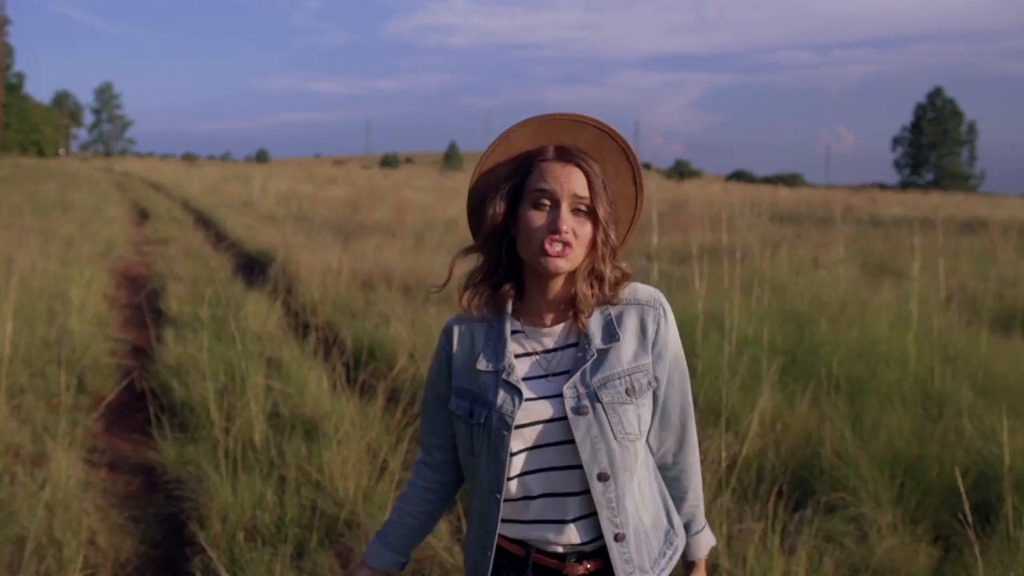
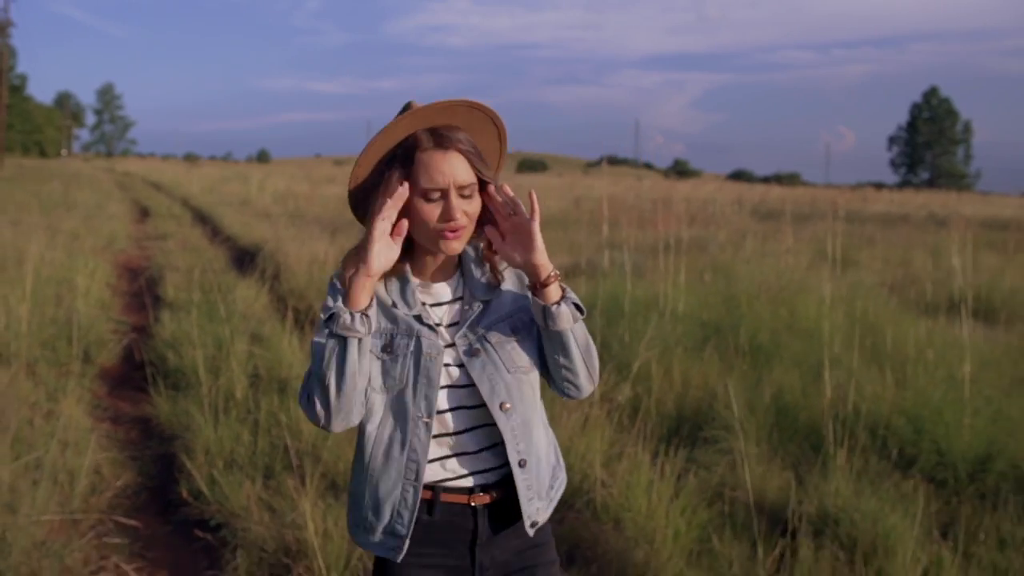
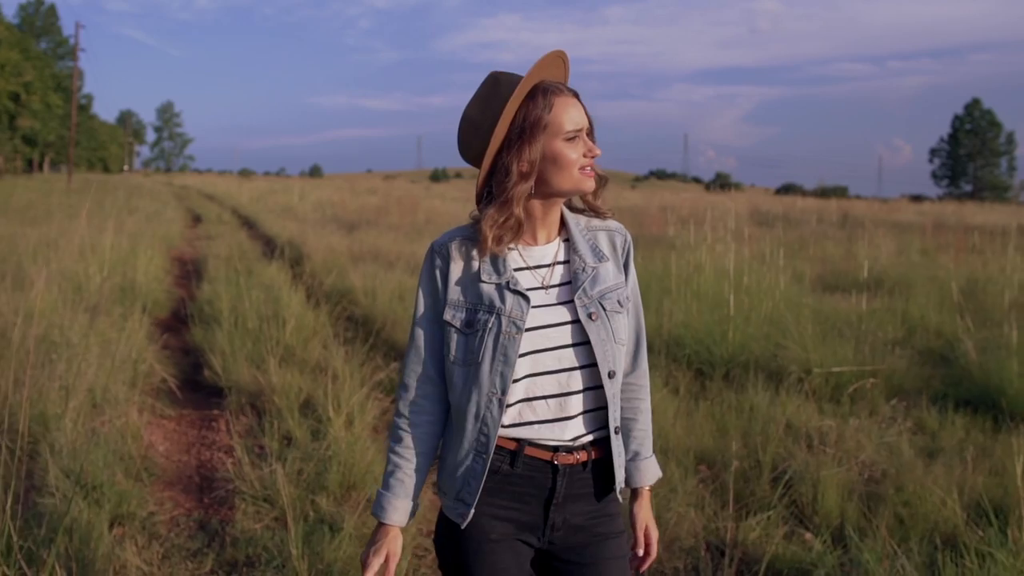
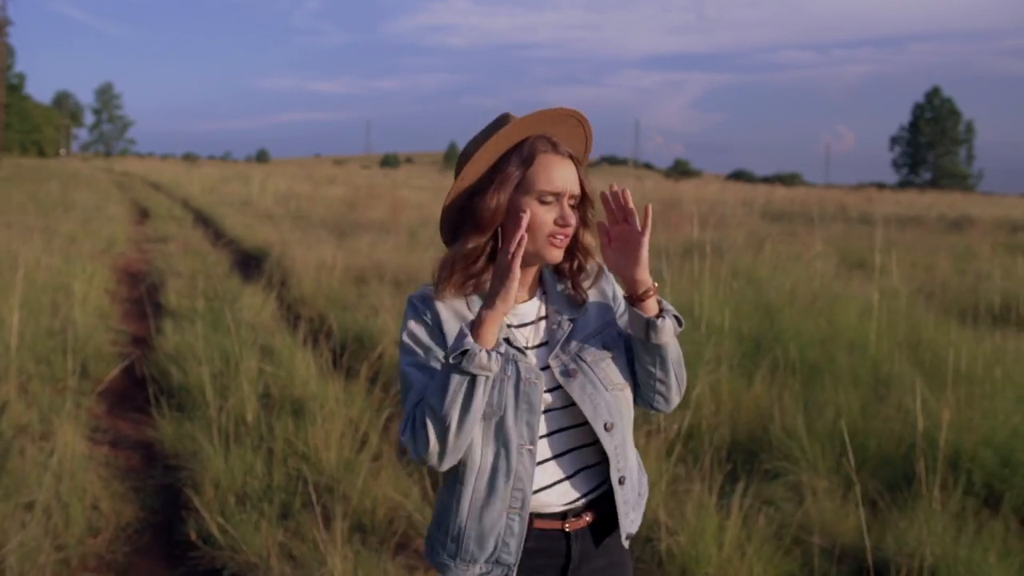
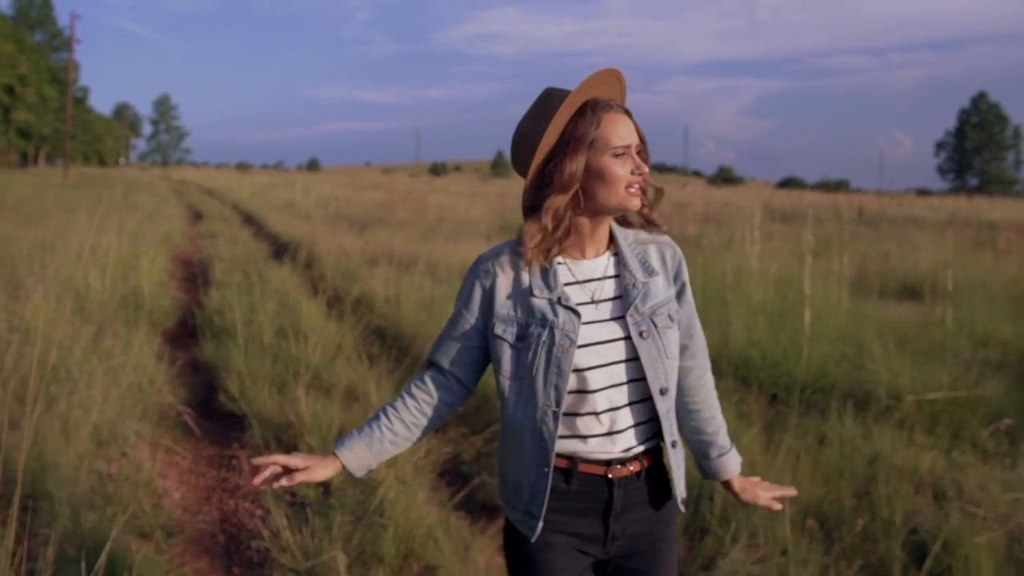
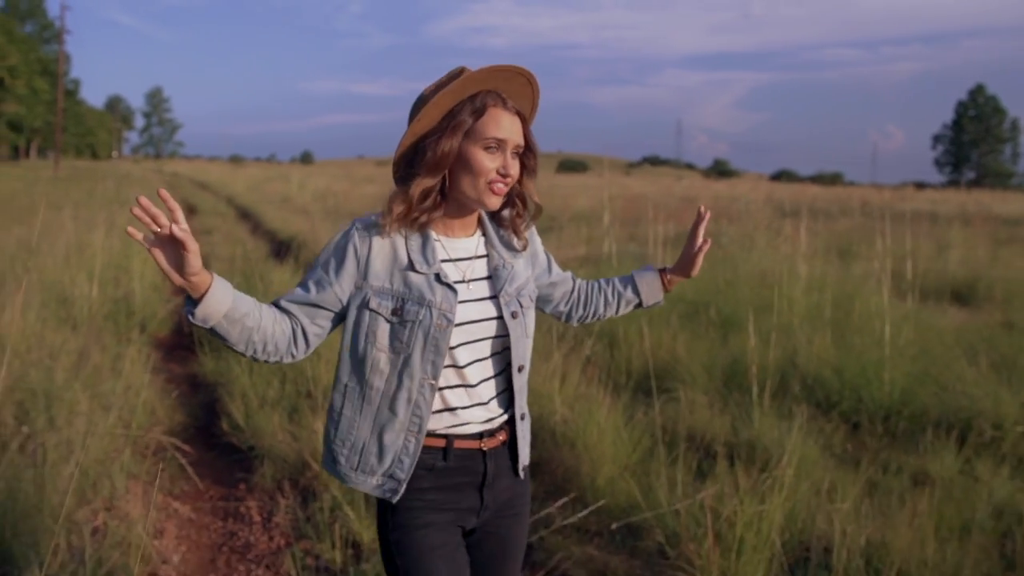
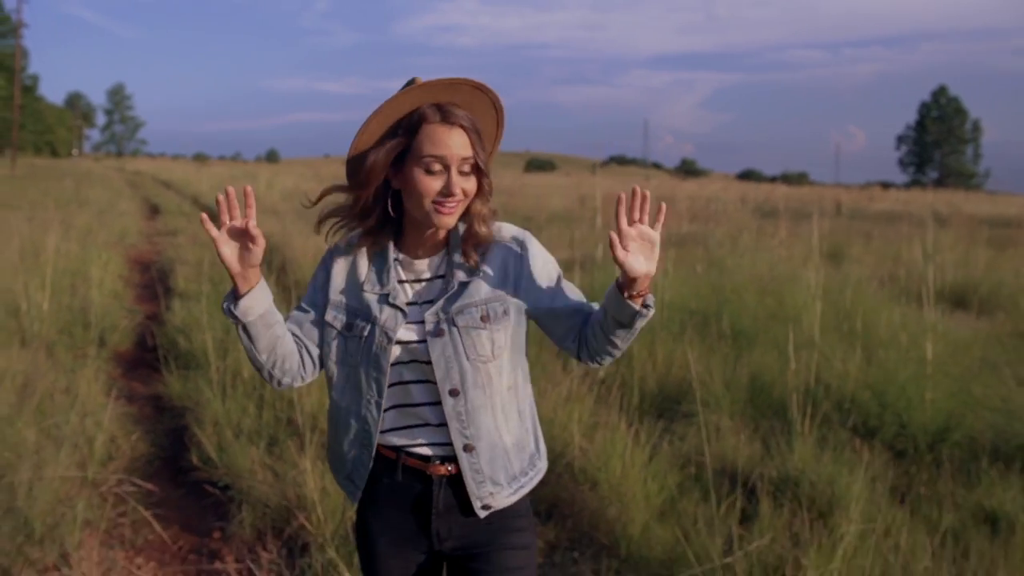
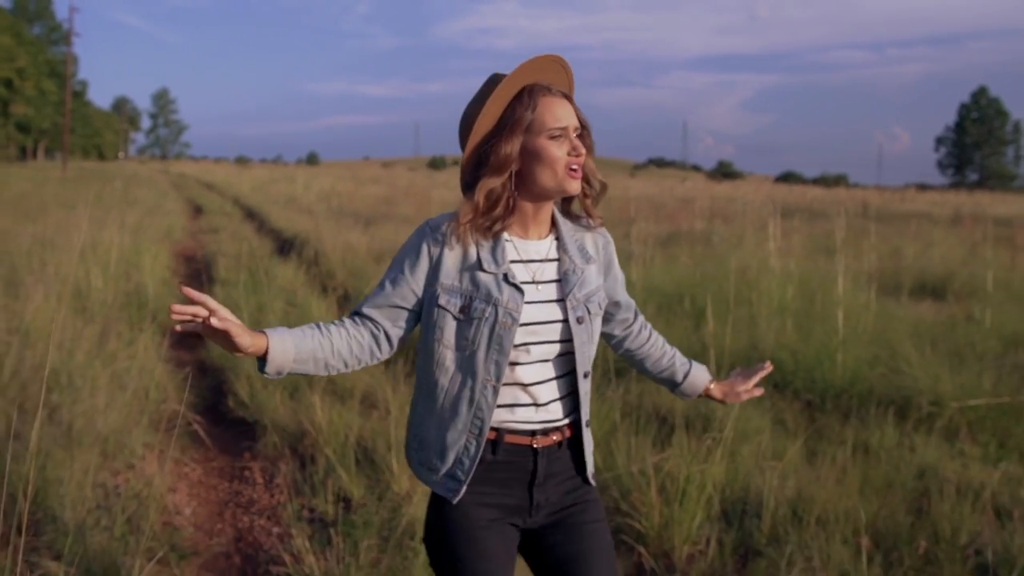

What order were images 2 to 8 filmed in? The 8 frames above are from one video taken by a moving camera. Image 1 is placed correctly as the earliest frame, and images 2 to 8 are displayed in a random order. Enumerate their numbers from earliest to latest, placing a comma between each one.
4, 2, 7, 6, 8, 5, 3
